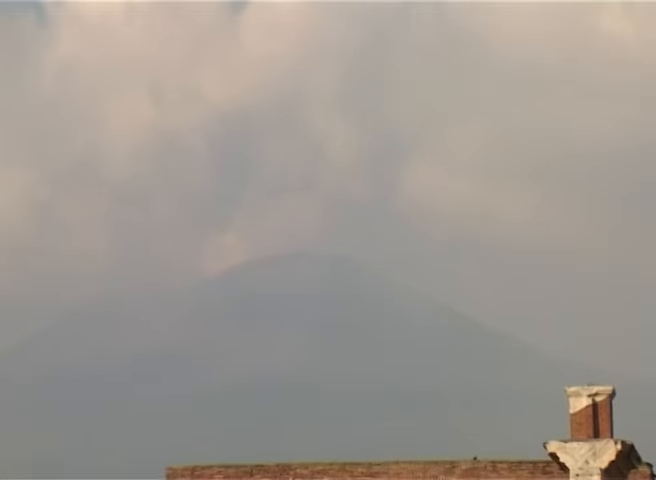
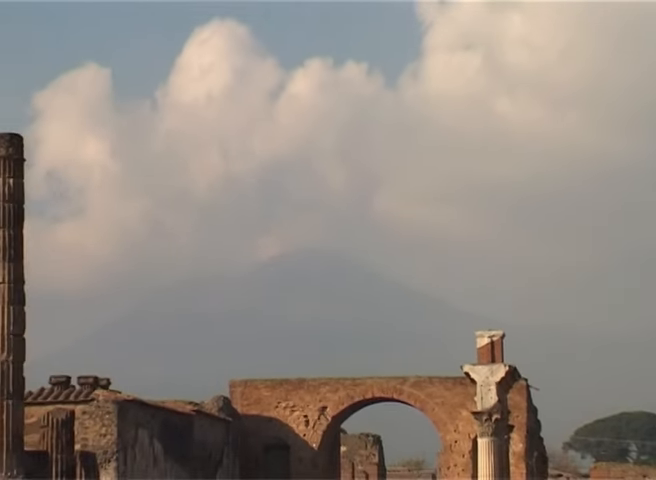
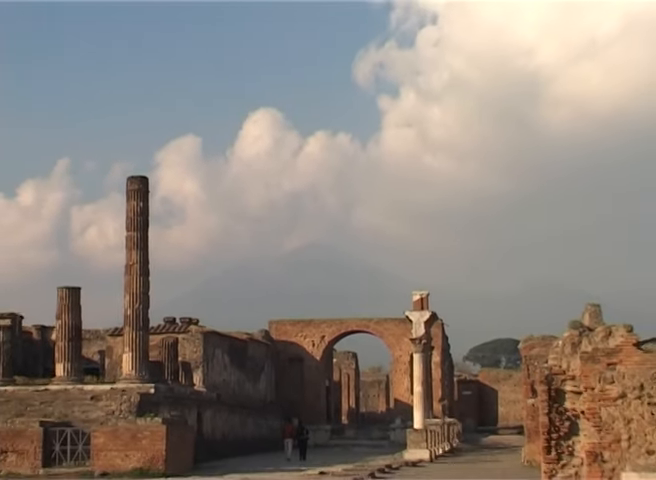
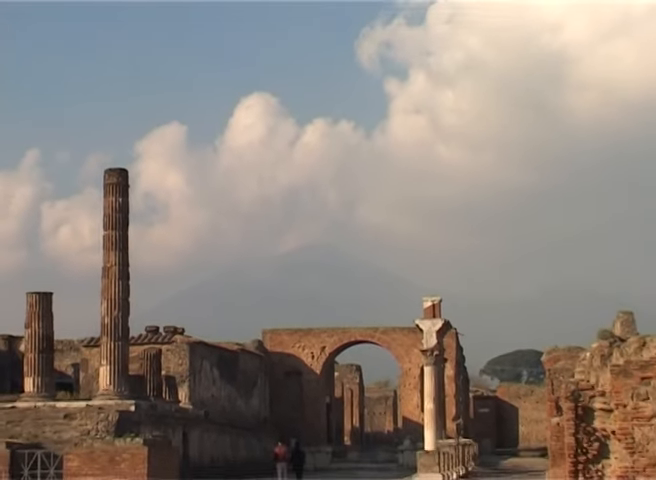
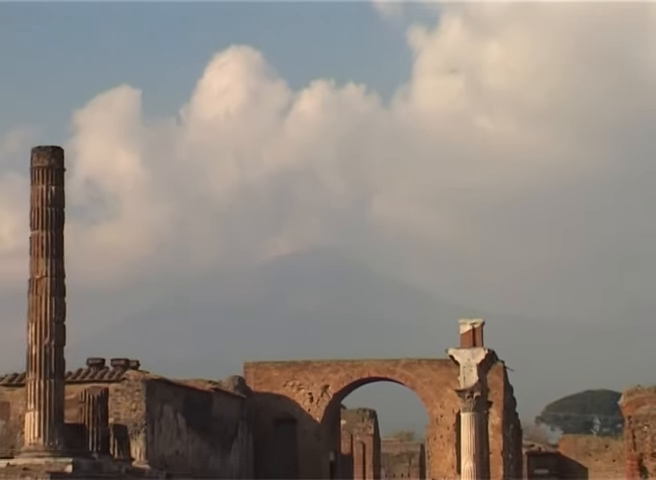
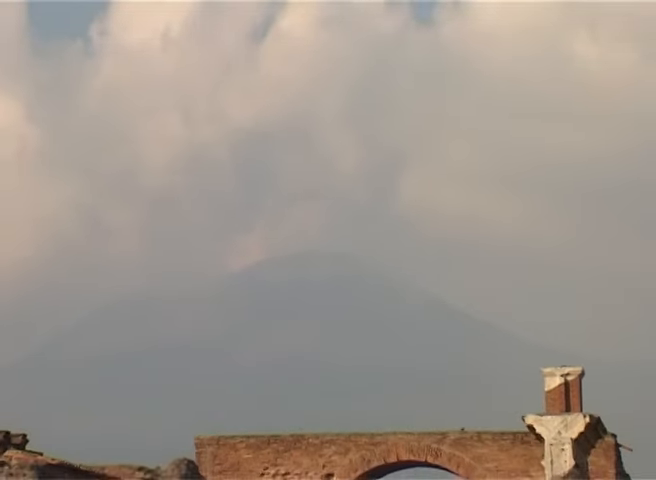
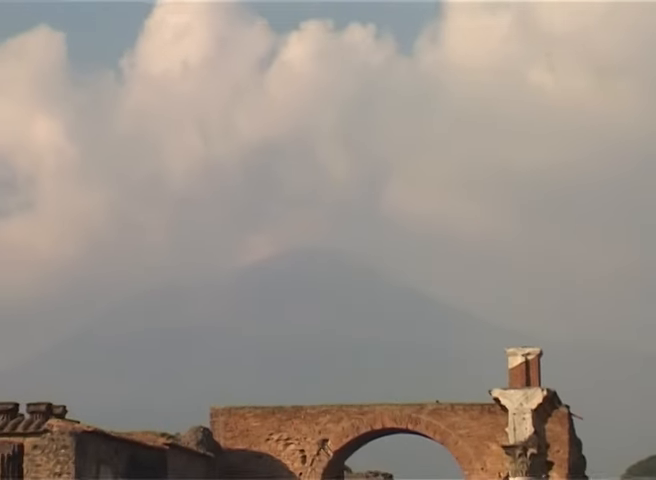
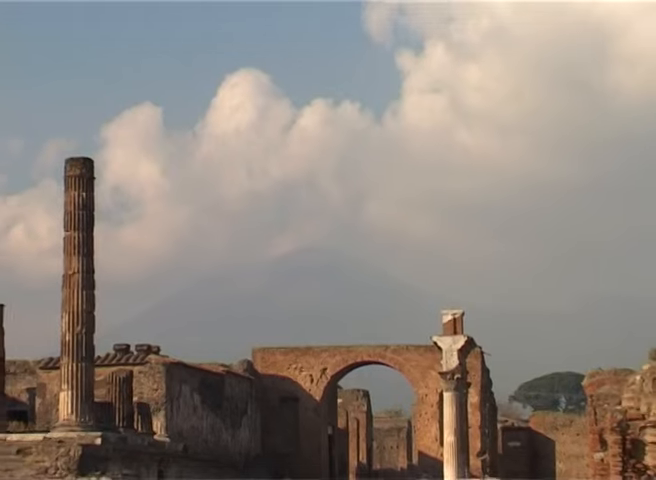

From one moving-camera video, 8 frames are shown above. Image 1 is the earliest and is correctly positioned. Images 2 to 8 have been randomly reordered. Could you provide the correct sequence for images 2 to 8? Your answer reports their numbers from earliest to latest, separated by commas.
6, 7, 2, 5, 8, 4, 3
